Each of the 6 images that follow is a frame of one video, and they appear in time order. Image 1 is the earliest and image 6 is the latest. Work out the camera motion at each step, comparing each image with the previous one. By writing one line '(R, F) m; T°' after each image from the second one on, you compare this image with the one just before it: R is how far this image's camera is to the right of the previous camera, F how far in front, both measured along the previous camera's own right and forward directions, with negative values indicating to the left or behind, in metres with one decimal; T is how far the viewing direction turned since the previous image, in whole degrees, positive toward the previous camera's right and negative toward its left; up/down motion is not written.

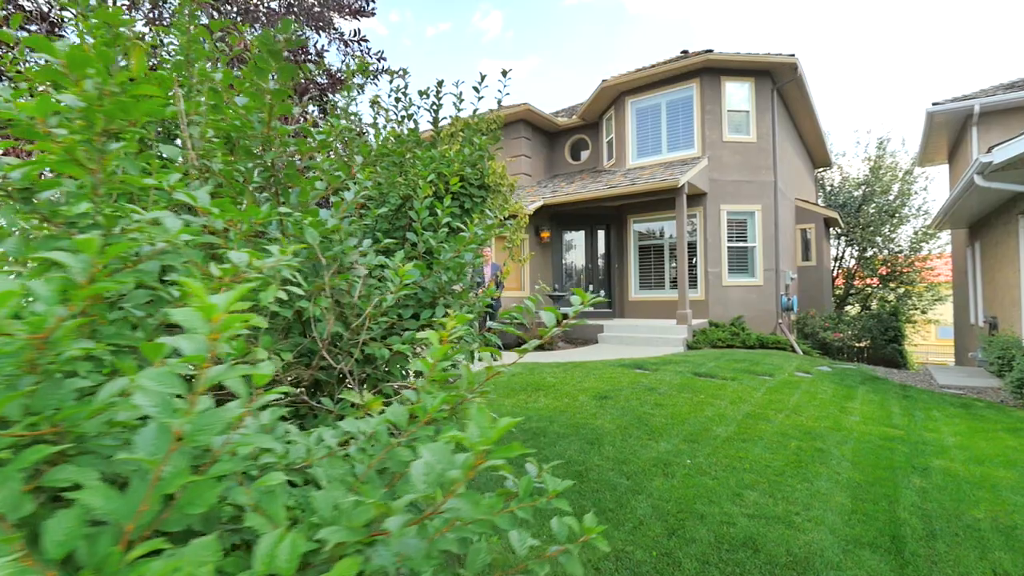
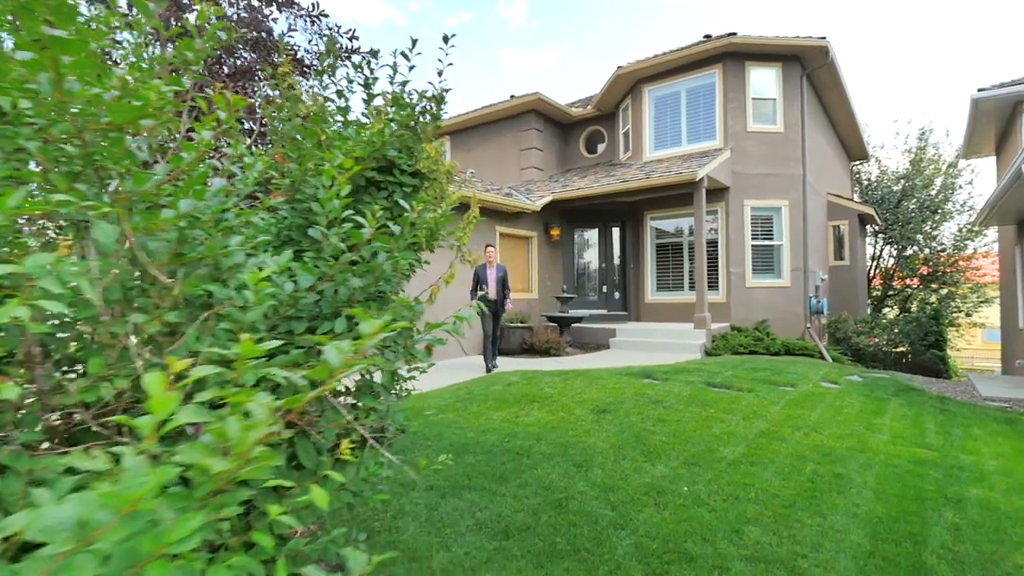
(+0.3, +0.5) m; -3°
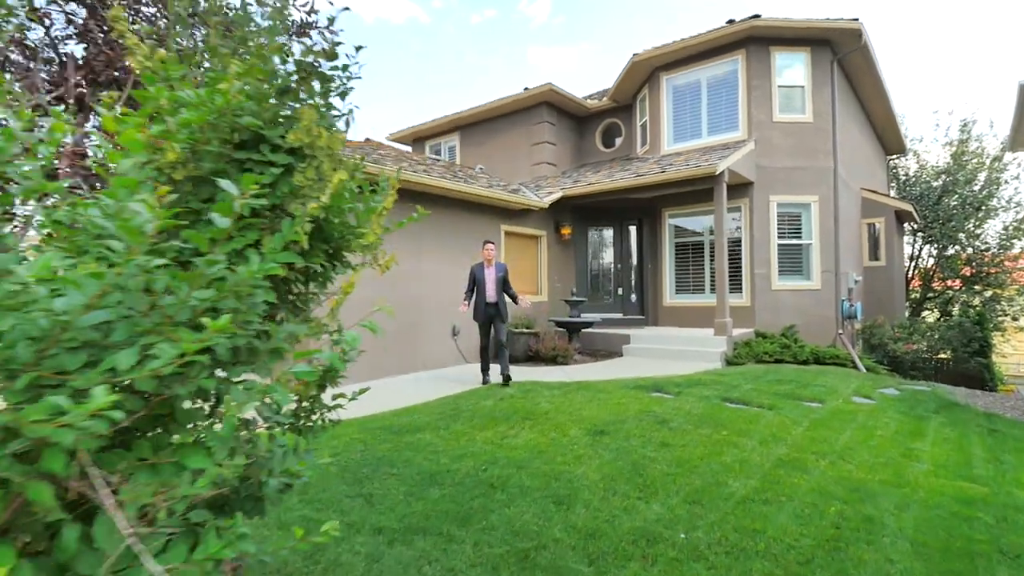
(+0.3, +0.6) m; -2°
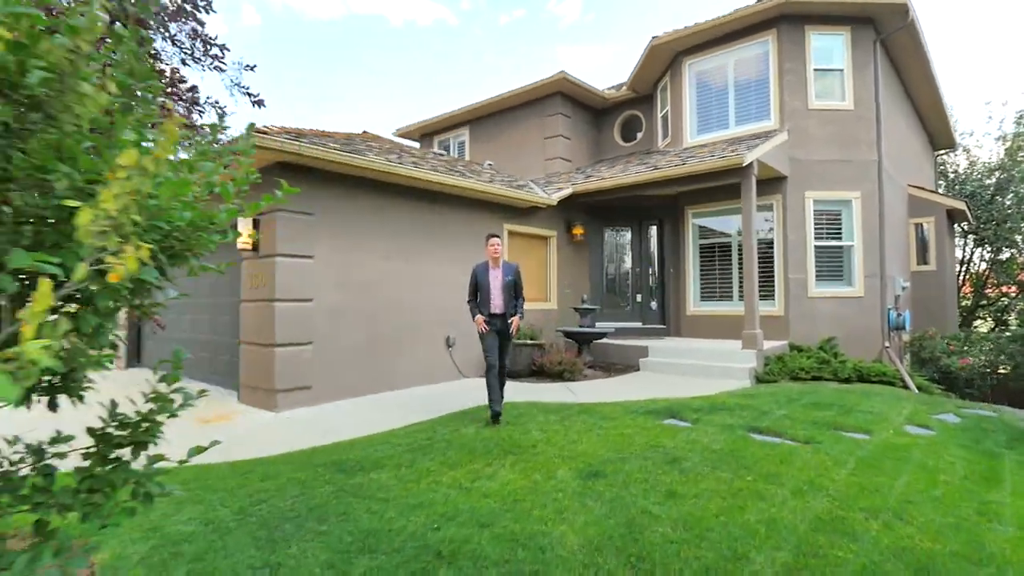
(+0.3, +0.9) m; -2°
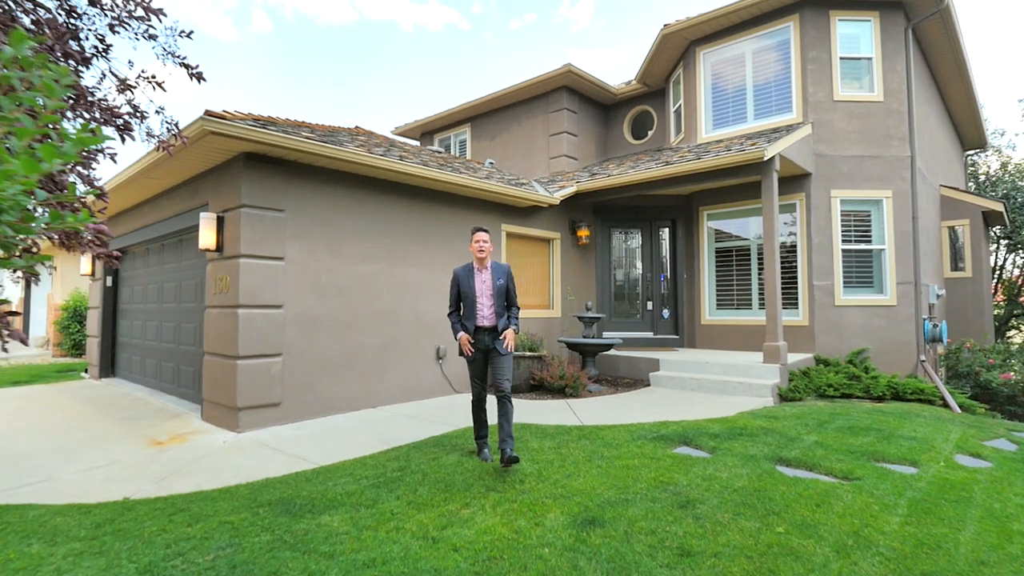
(+0.2, +0.7) m; -1°
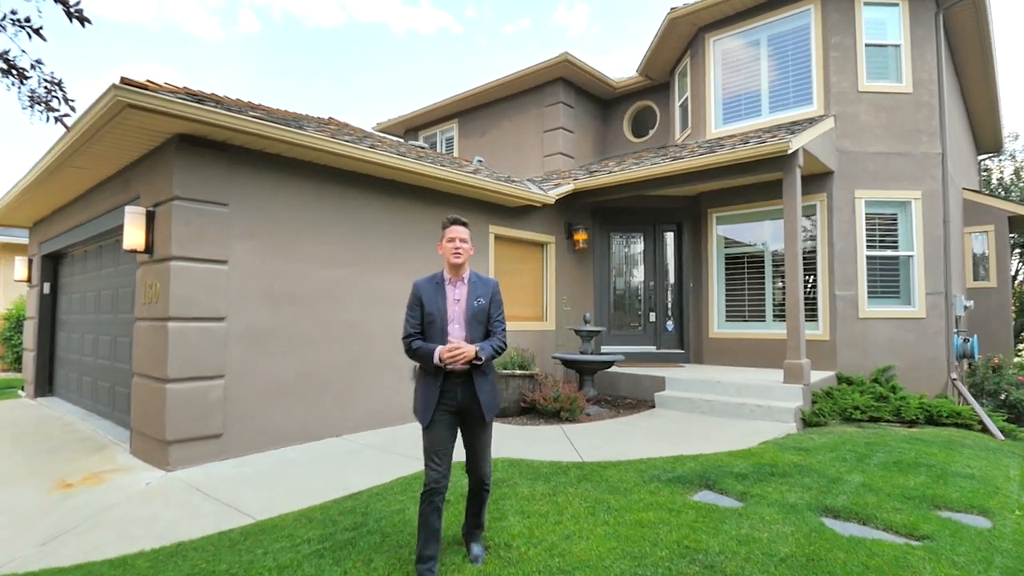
(0.0, +0.8) m; +1°
